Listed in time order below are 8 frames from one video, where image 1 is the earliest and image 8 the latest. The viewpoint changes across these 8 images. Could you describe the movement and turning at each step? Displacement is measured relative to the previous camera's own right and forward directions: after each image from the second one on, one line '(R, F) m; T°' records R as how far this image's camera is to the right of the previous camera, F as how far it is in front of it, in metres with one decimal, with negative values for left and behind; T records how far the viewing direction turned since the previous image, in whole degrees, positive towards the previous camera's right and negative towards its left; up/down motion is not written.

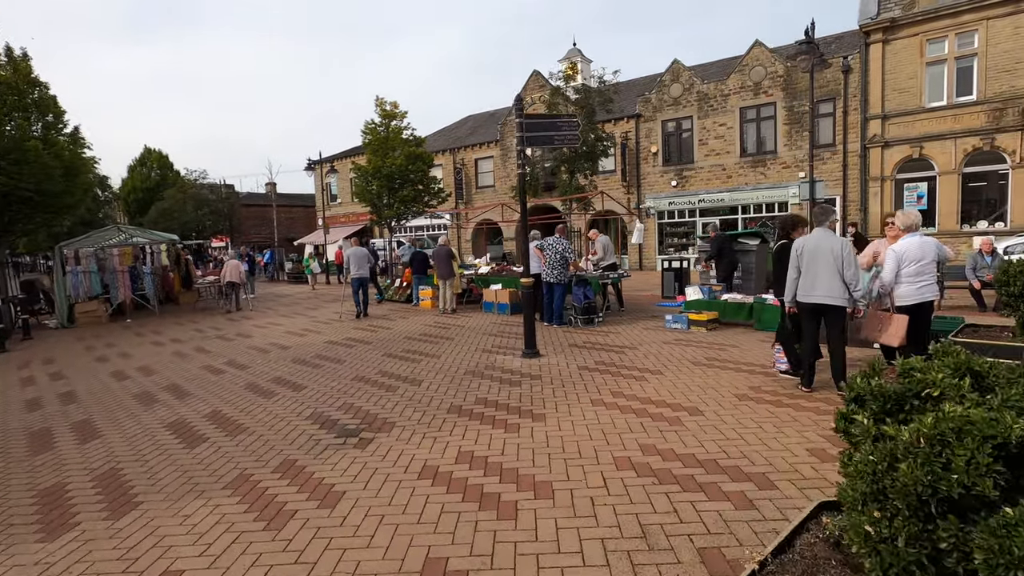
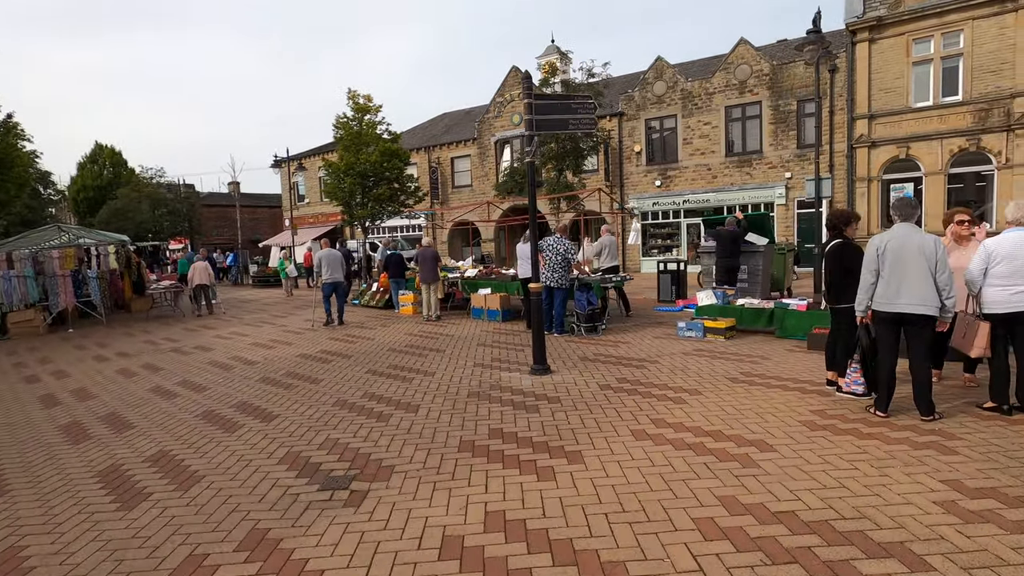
(-0.5, +1.1) m; +3°
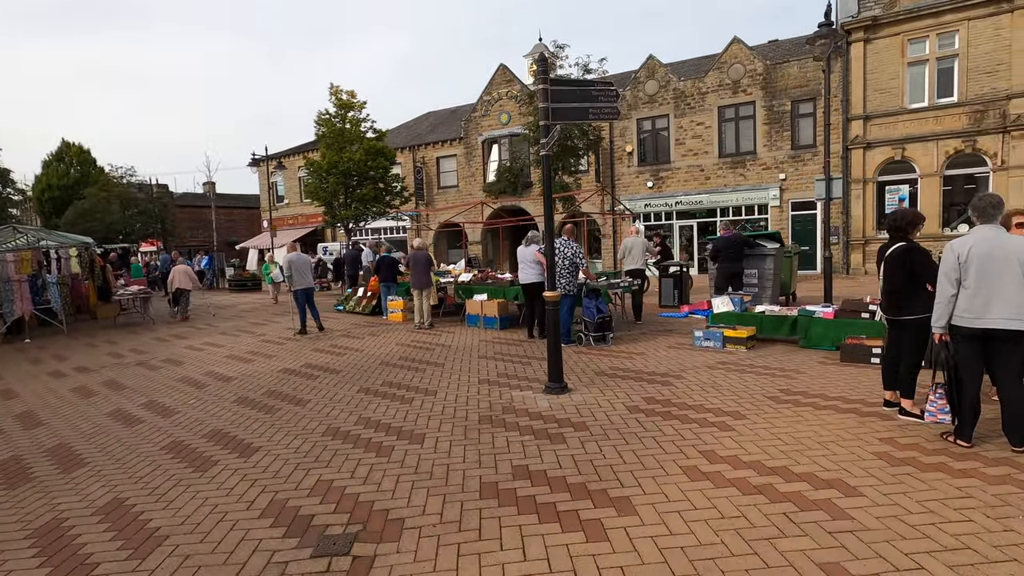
(-0.4, +0.8) m; +2°
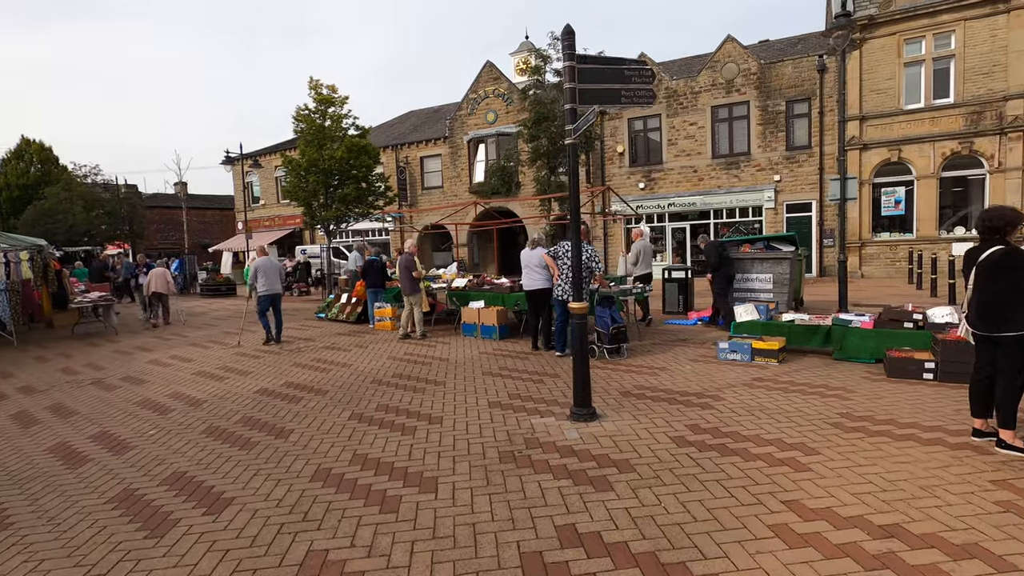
(-0.4, +0.9) m; +2°
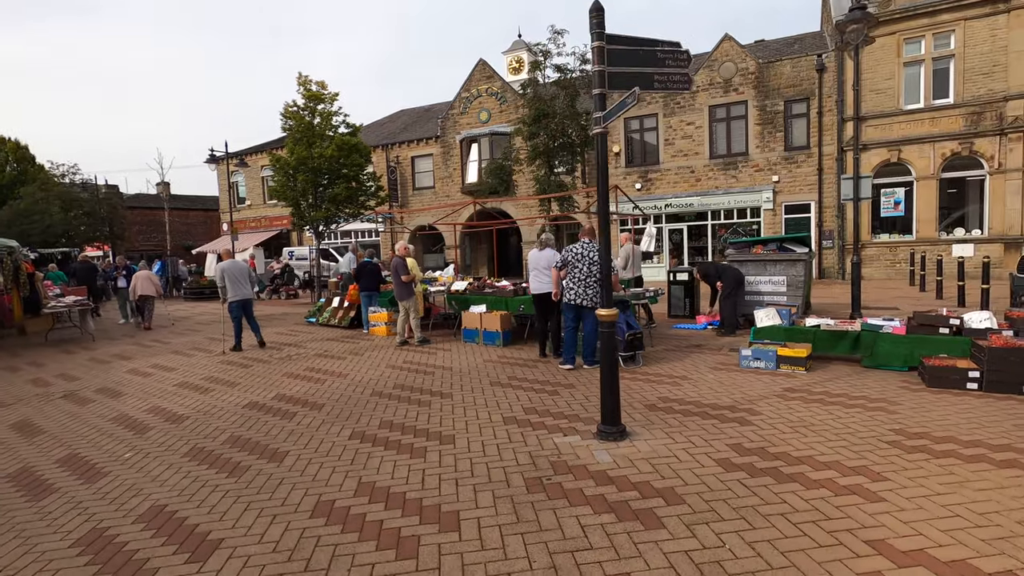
(-0.3, +0.5) m; +1°
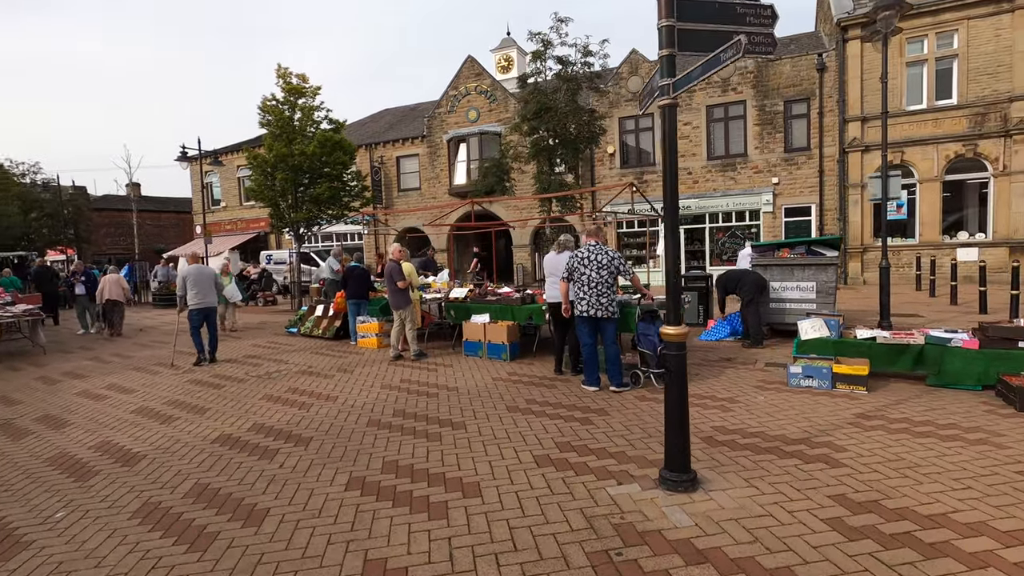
(-0.5, +1.0) m; +2°
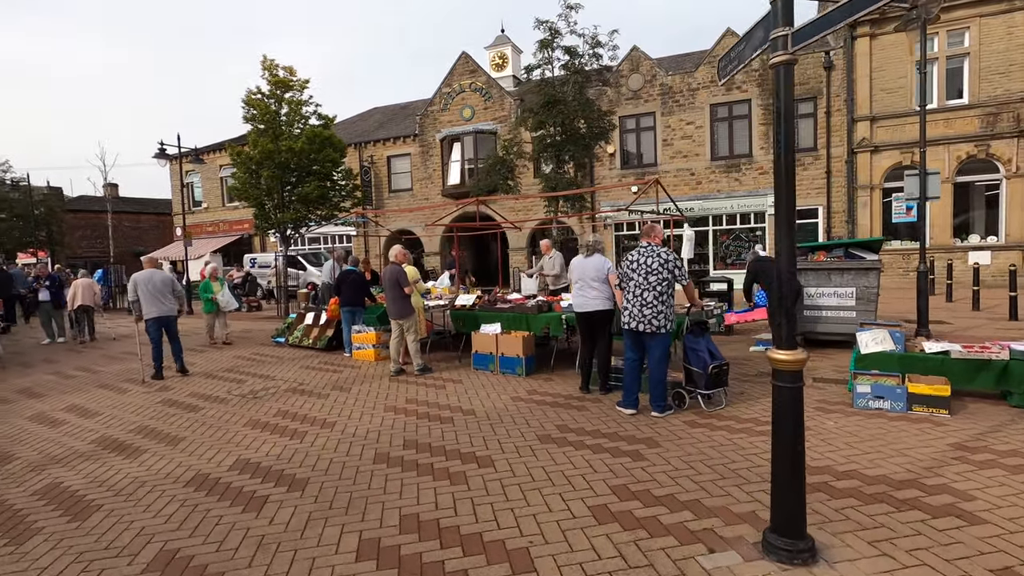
(-0.4, +0.9) m; +1°
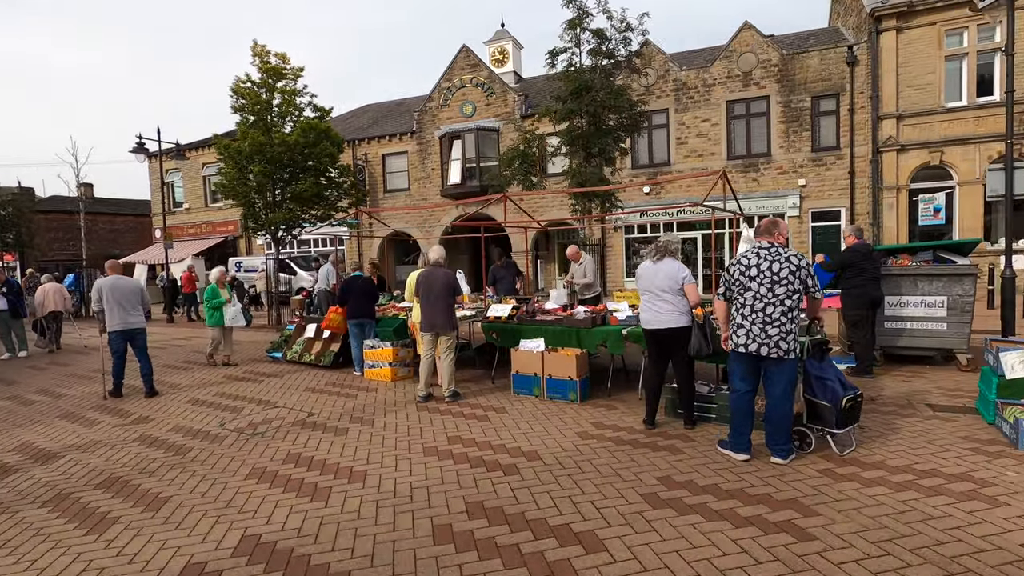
(-0.8, +1.3) m; +2°
